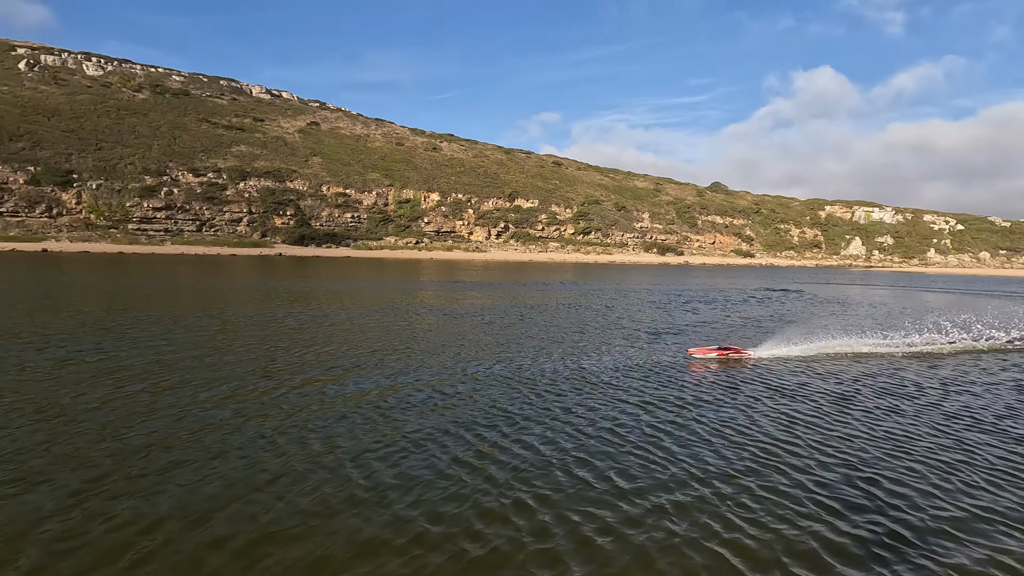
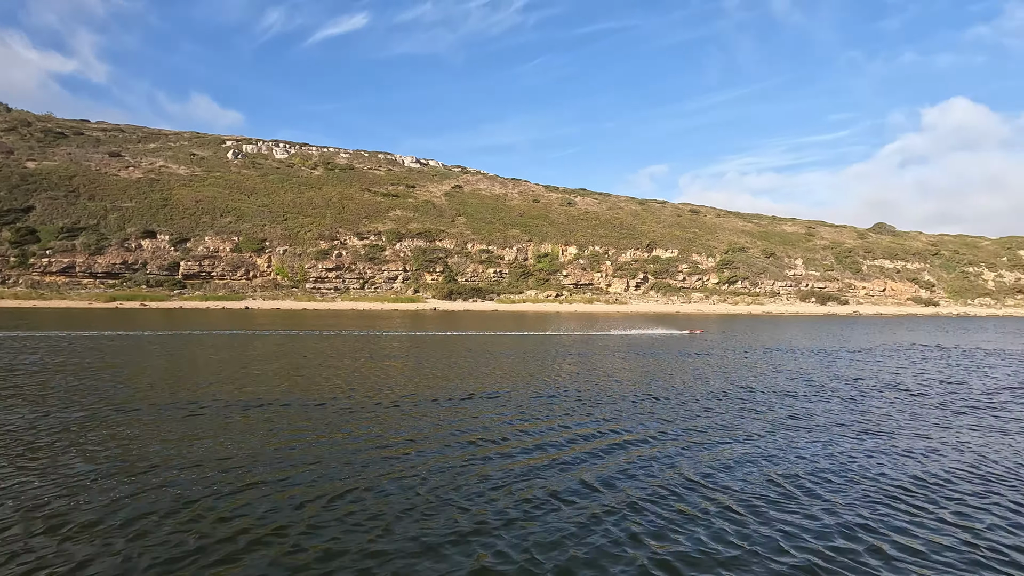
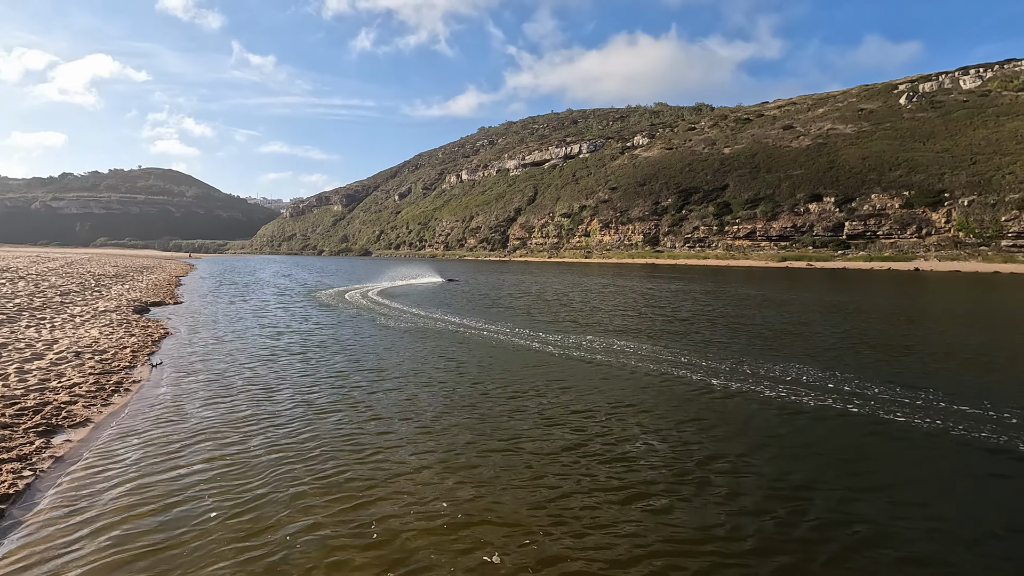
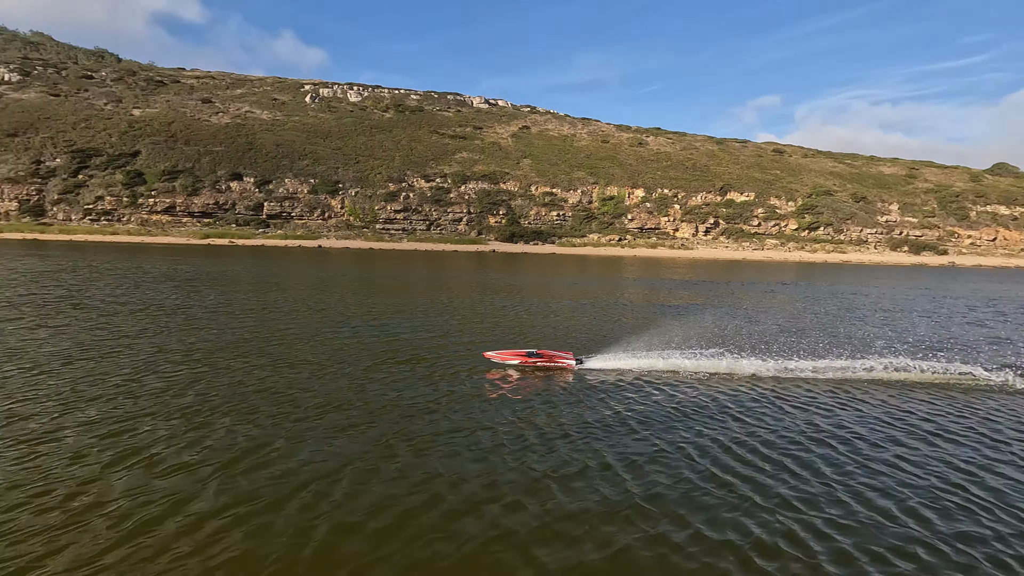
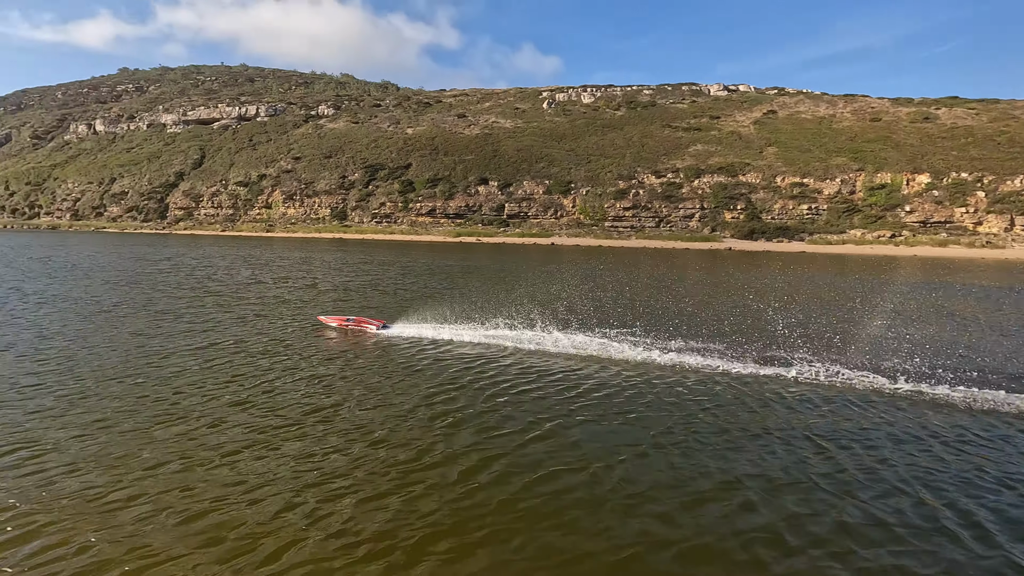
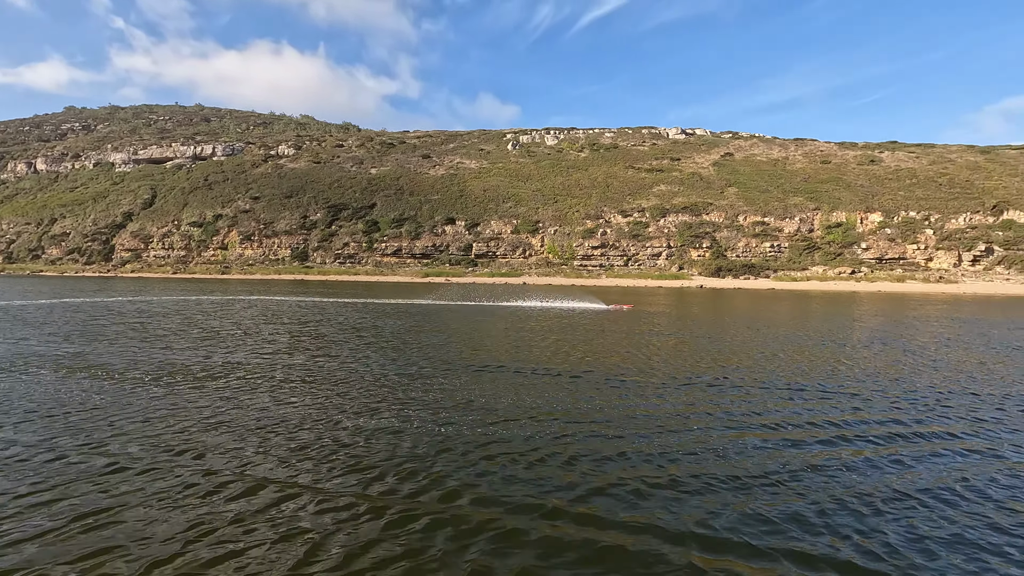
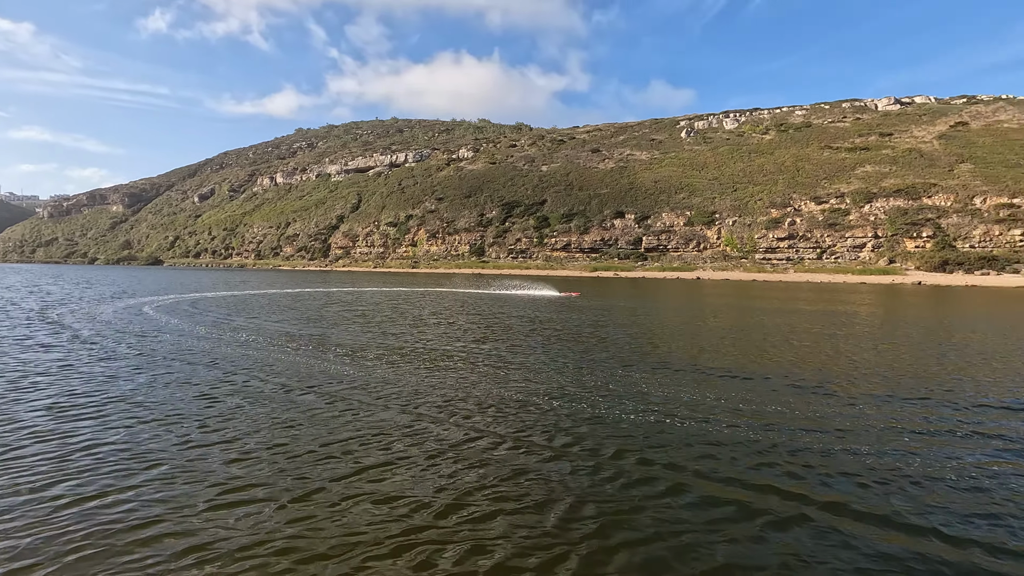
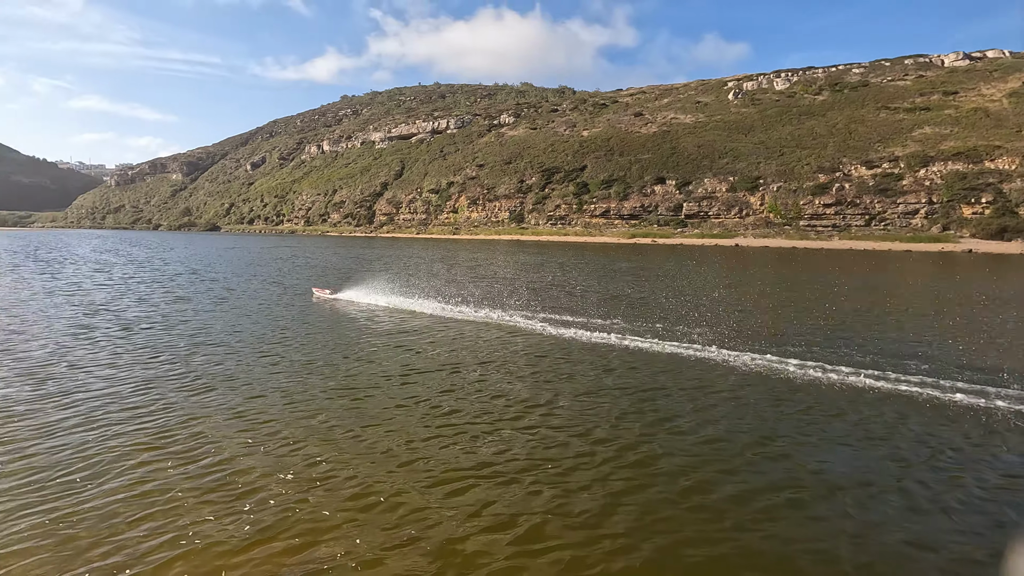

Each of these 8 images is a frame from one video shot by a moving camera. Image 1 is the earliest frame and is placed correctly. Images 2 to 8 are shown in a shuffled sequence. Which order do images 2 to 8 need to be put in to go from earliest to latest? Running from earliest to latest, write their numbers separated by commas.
4, 5, 8, 3, 7, 6, 2
